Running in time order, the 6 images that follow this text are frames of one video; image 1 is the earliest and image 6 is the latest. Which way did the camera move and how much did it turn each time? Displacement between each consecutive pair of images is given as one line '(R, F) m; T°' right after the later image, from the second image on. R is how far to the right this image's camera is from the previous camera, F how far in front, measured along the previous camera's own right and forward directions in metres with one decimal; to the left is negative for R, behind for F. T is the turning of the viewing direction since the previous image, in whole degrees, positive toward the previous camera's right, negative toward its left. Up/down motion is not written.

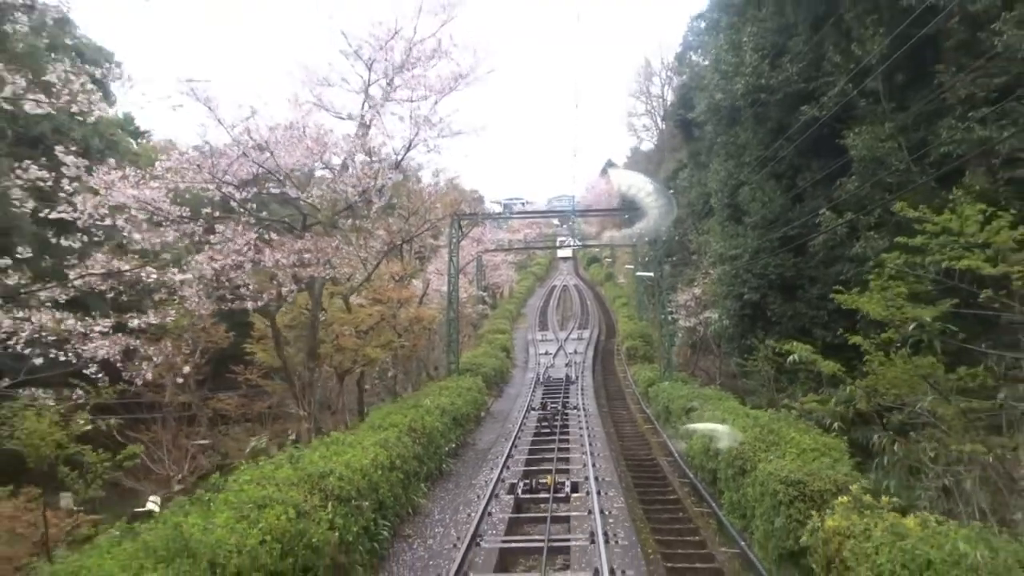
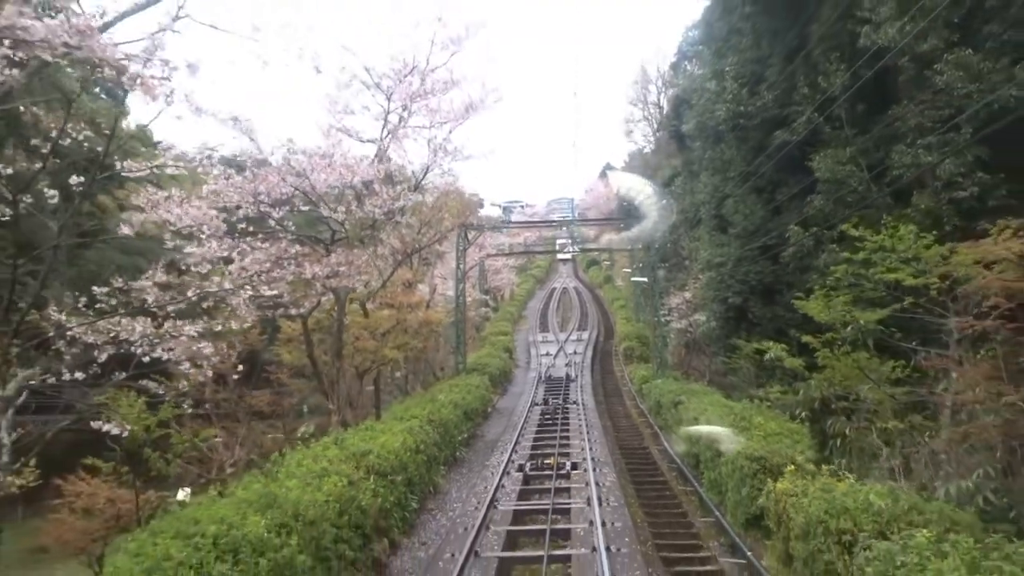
(-0.1, -1.4) m; 0°
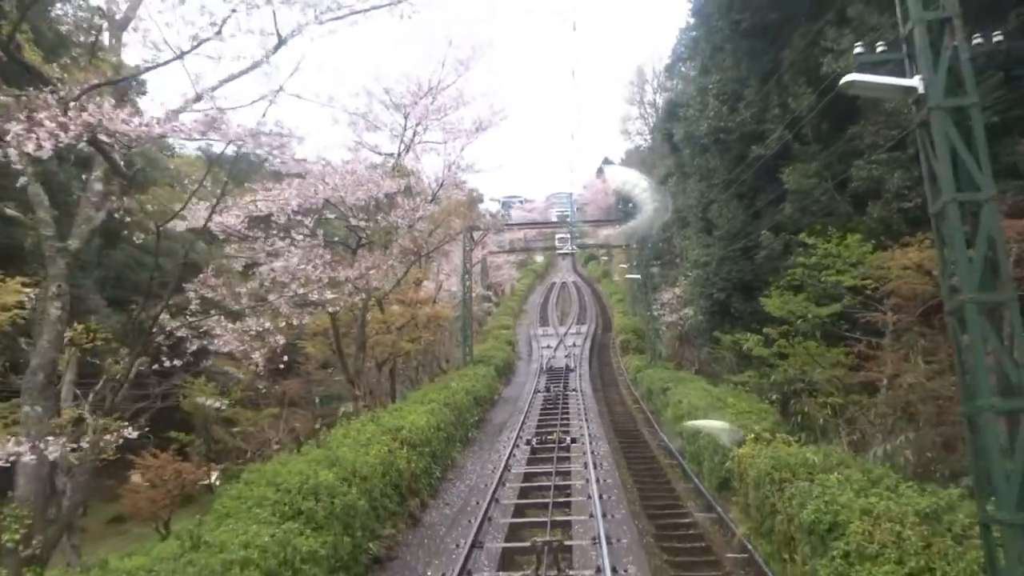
(-0.1, -1.5) m; 0°
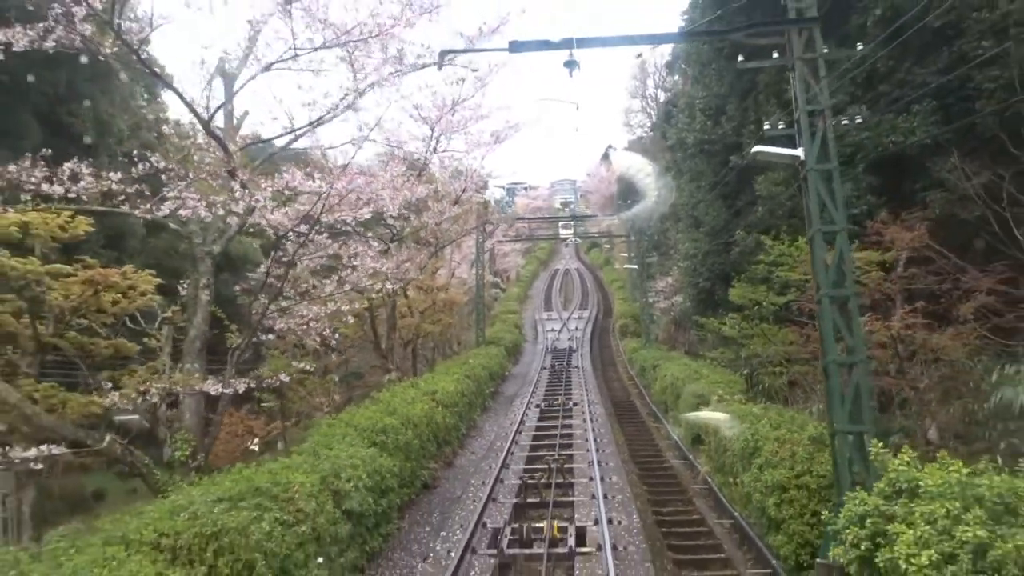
(-0.2, -2.3) m; 0°
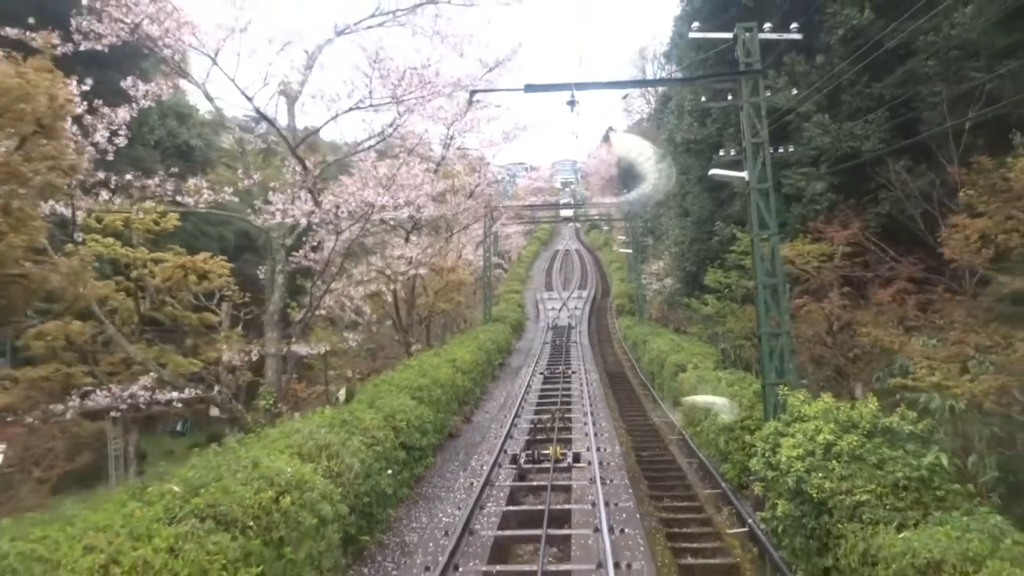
(-0.1, -2.1) m; 0°
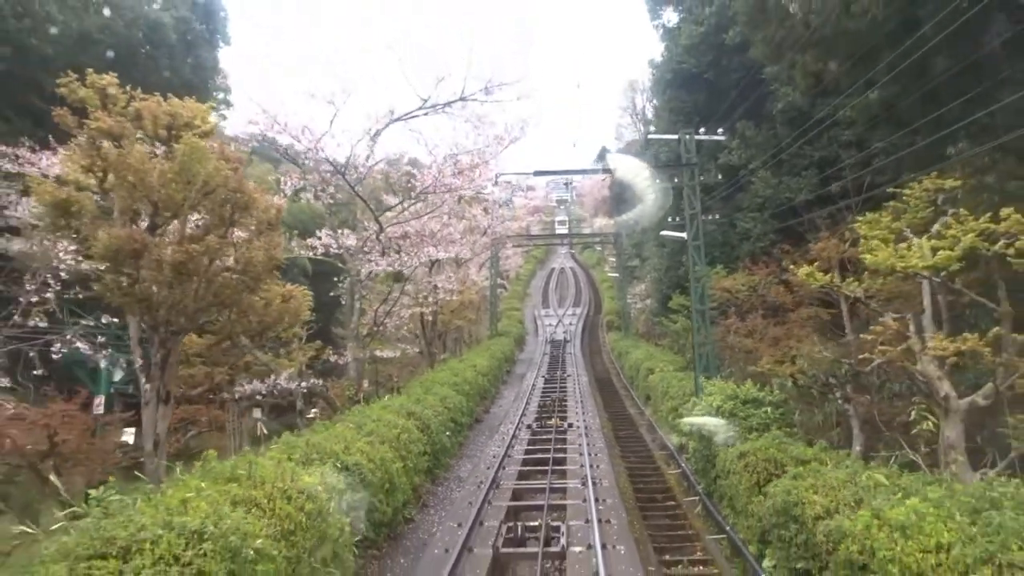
(-0.3, -4.1) m; 0°
